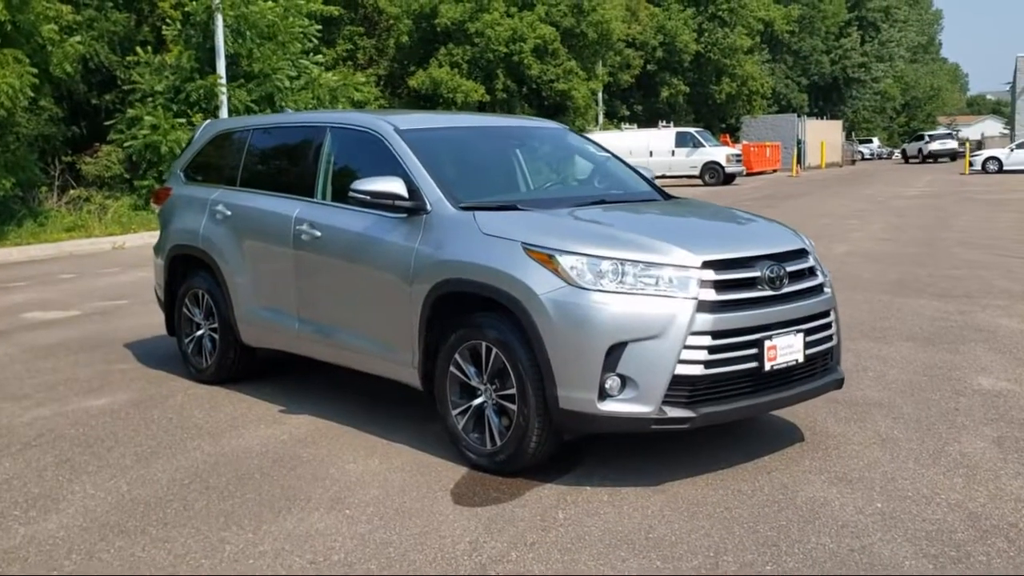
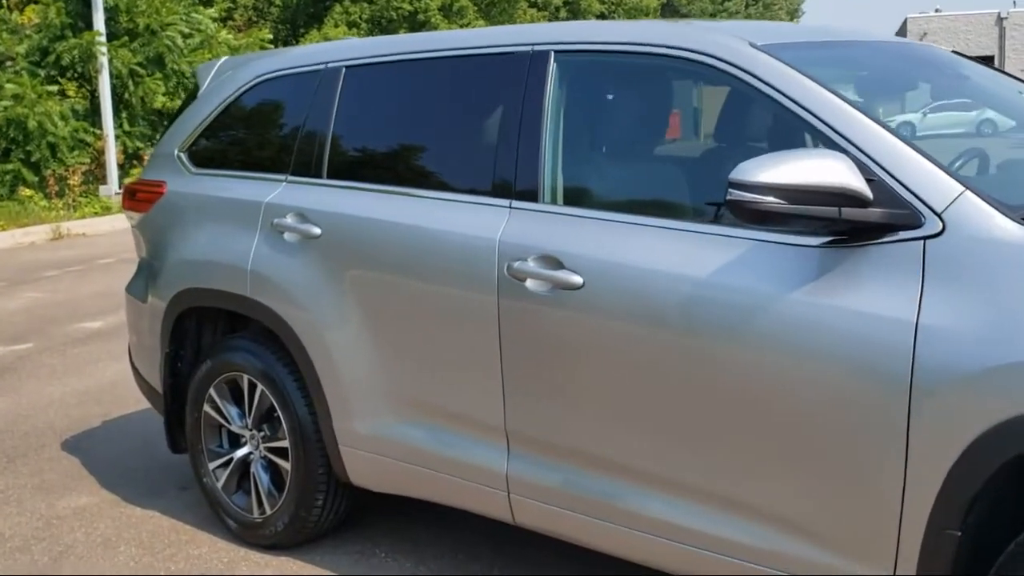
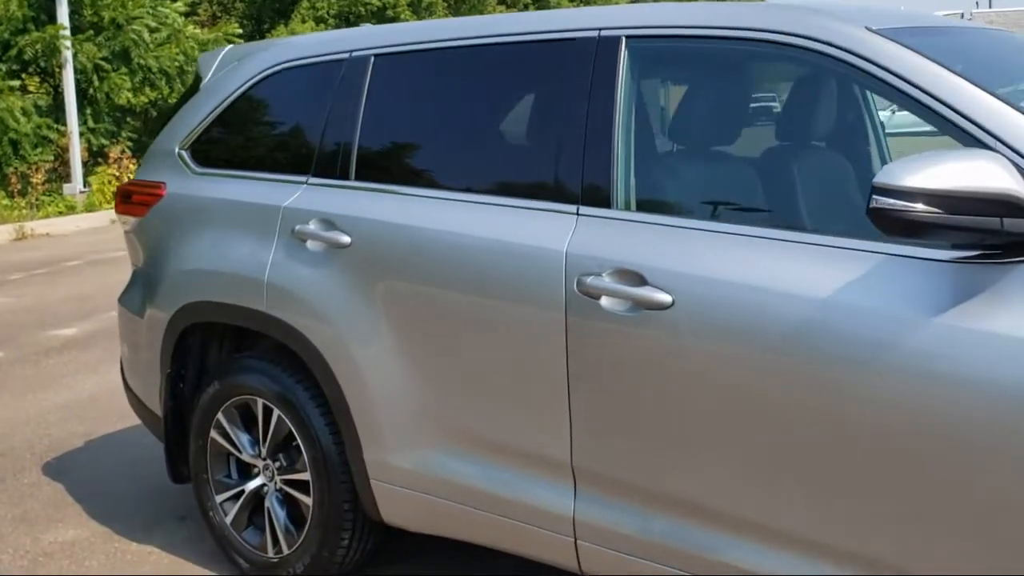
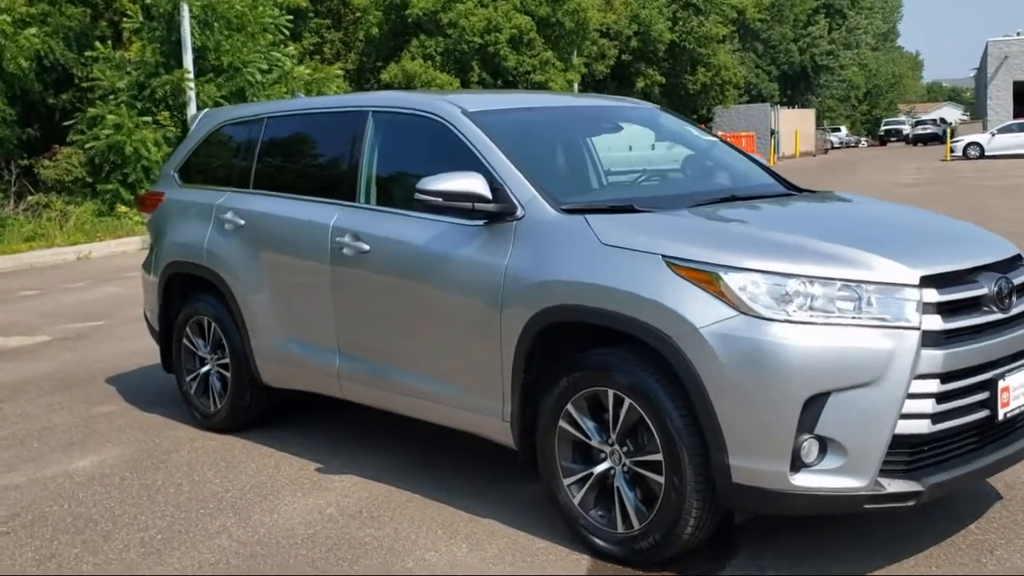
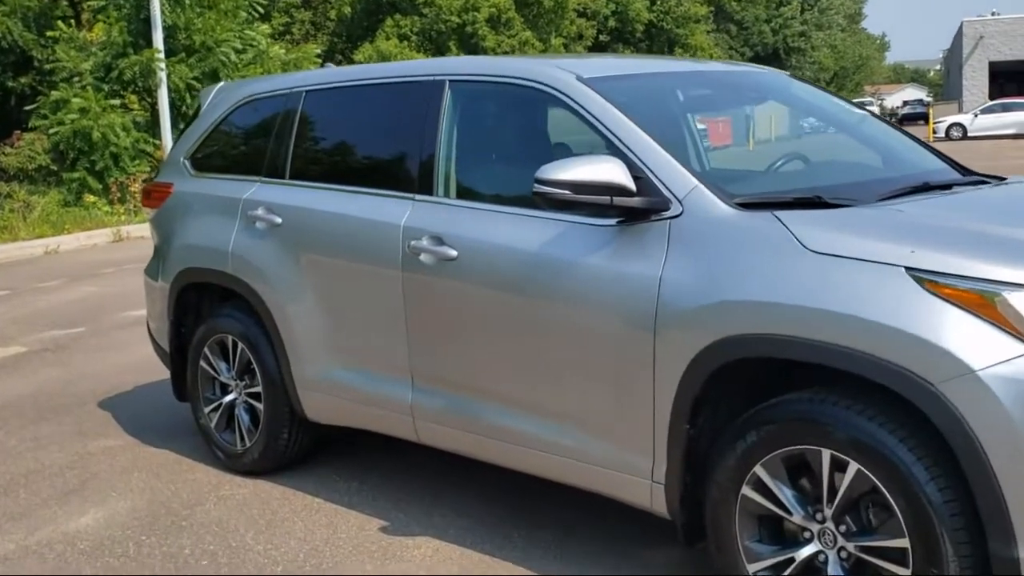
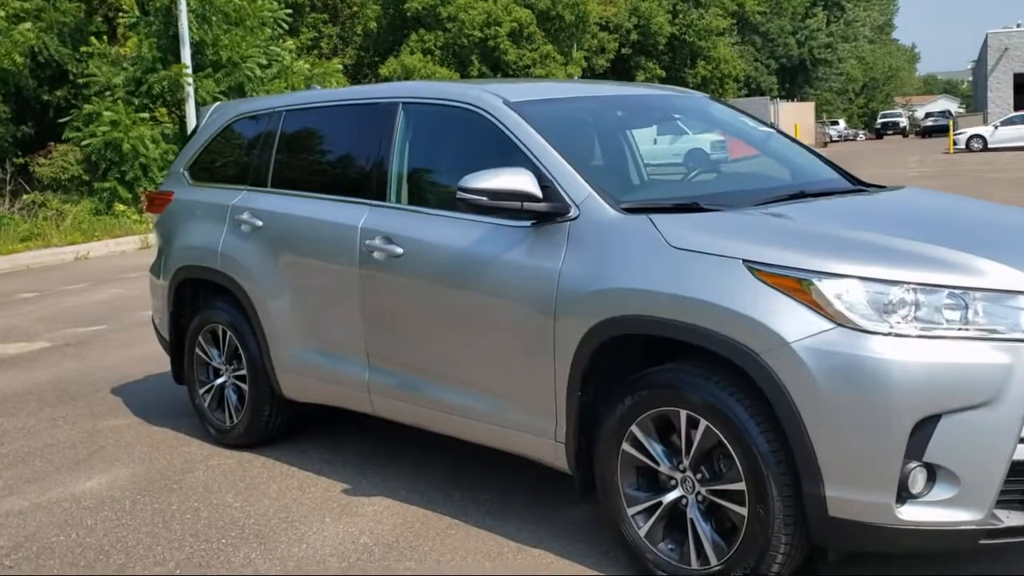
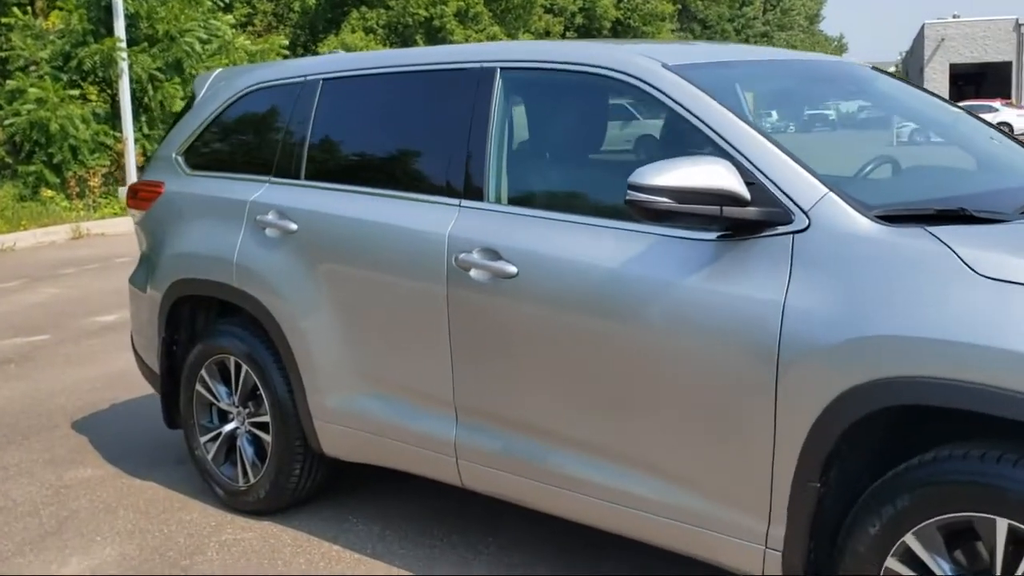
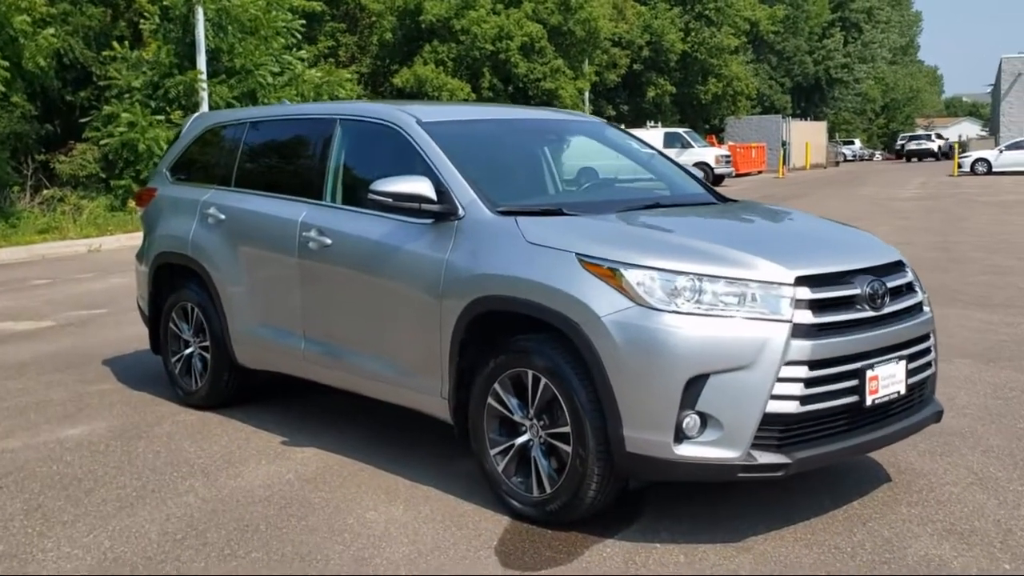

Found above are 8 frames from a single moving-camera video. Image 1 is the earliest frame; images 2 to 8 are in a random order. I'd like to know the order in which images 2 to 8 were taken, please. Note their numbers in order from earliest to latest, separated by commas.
8, 4, 6, 5, 7, 2, 3
